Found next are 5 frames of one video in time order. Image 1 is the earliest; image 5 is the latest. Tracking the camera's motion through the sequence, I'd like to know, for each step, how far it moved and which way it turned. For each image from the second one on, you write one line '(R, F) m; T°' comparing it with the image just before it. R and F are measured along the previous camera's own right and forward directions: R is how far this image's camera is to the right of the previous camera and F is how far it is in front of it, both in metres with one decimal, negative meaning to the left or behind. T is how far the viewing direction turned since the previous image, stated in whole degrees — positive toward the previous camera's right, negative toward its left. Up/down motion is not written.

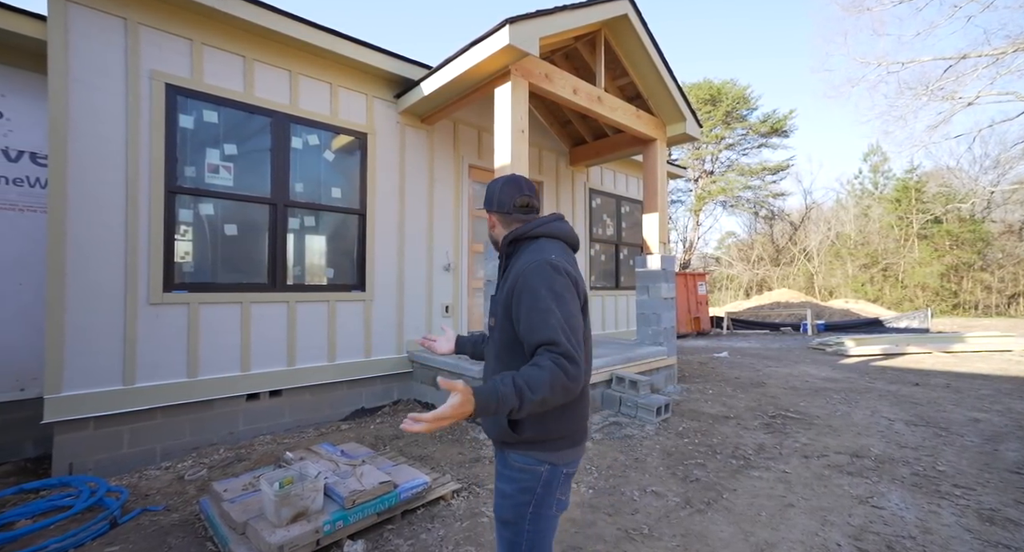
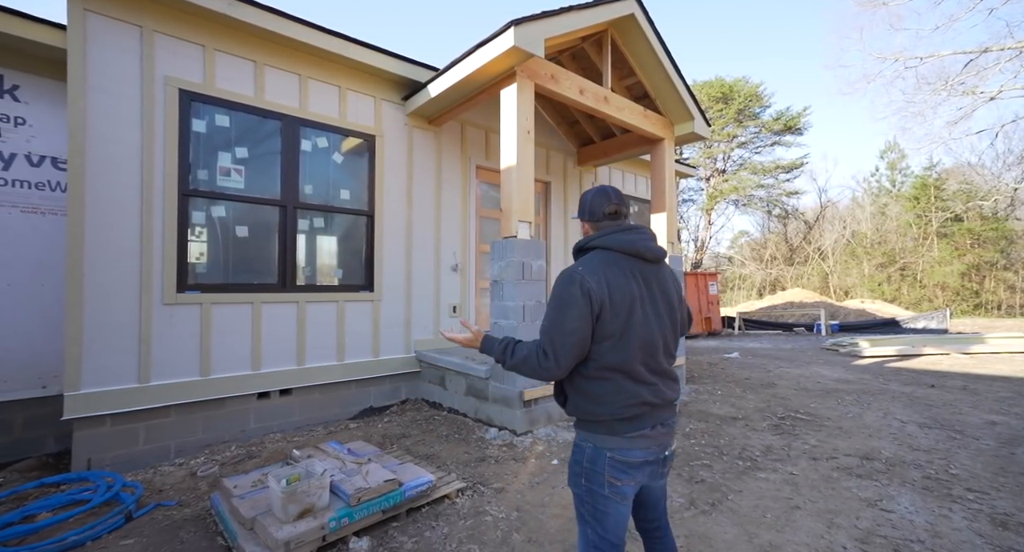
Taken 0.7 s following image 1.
(0.0, 0.0) m; -1°
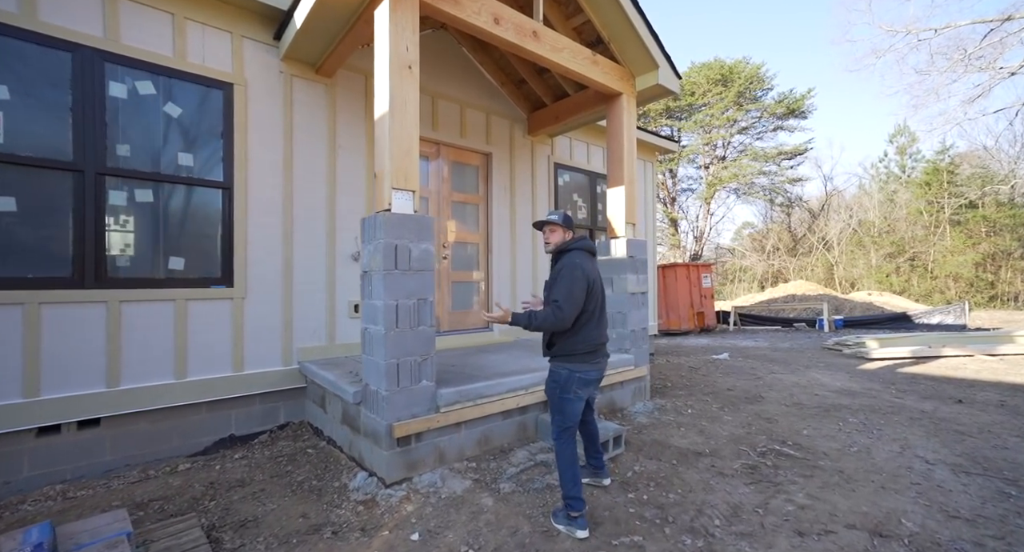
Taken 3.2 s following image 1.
(+0.8, +1.1) m; -1°
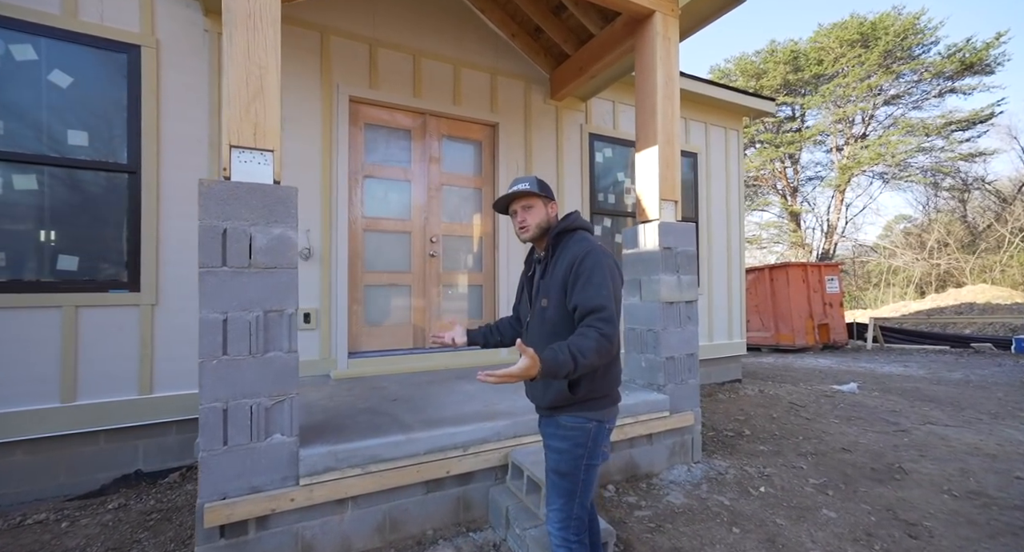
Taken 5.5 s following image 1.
(+0.9, +1.3) m; -14°
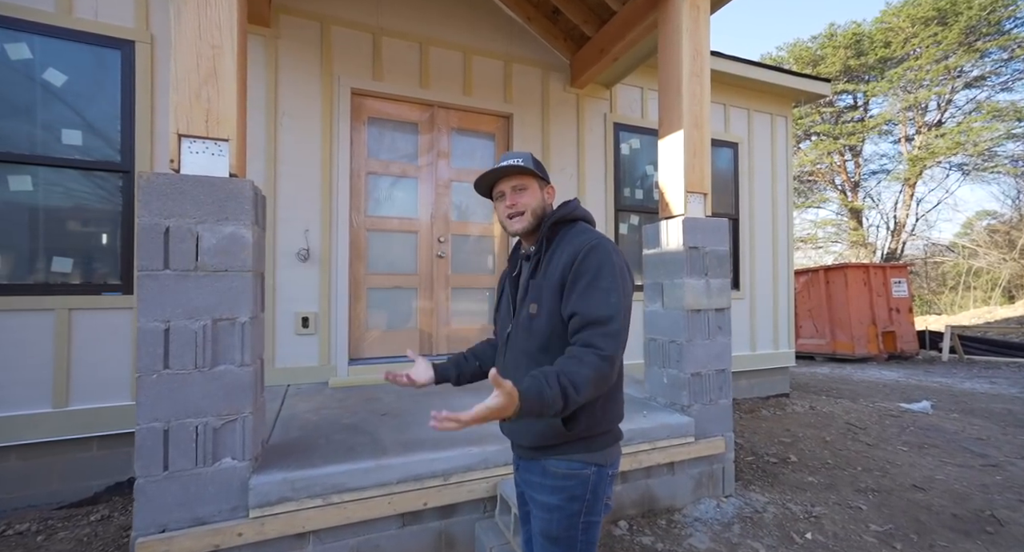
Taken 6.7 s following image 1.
(+0.2, +0.3) m; -5°
